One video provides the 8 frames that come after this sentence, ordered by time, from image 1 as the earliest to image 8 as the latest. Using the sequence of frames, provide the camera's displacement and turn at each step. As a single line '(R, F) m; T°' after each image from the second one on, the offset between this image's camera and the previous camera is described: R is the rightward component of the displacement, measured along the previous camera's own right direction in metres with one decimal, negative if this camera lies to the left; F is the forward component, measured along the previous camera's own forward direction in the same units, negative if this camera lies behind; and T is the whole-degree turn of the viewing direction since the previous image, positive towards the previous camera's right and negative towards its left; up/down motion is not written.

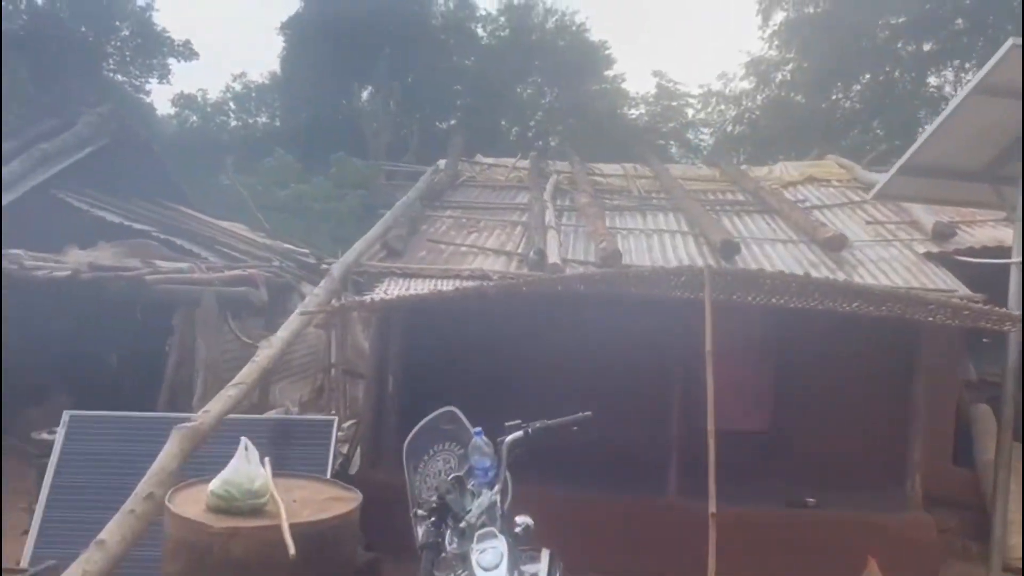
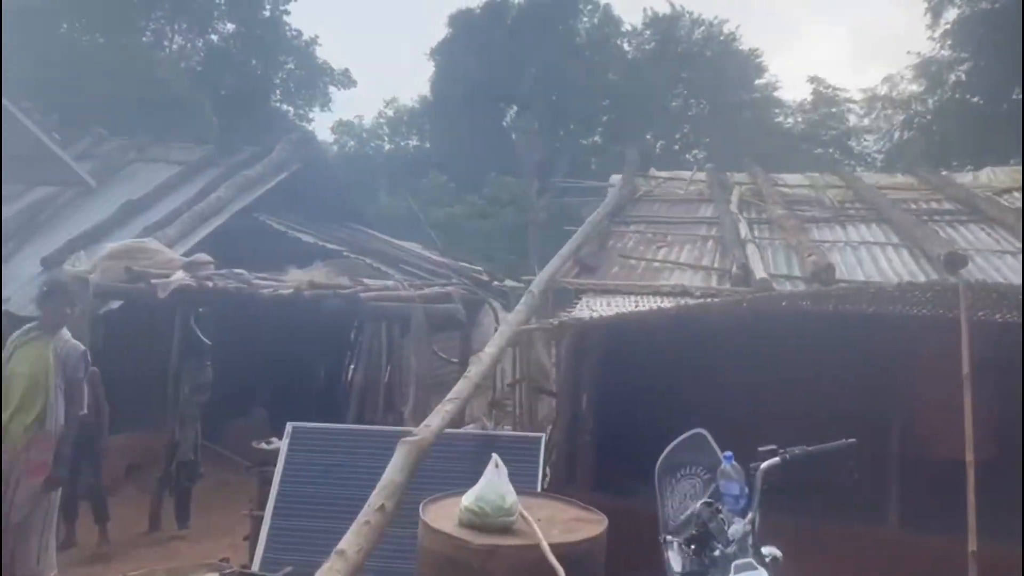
(-0.4, +0.1) m; -10°
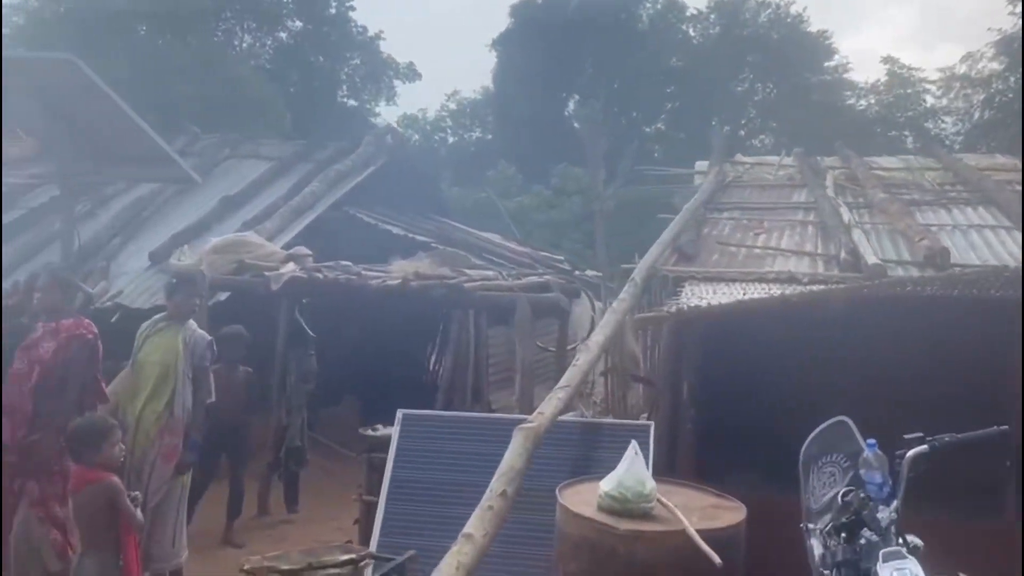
(-0.3, 0.0) m; -4°
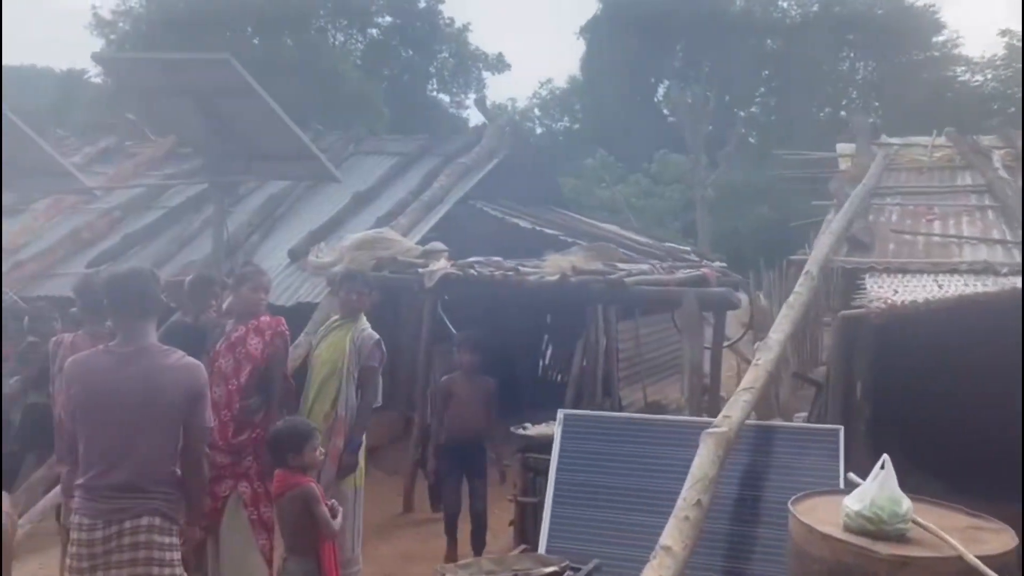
(-0.5, +0.2) m; -6°
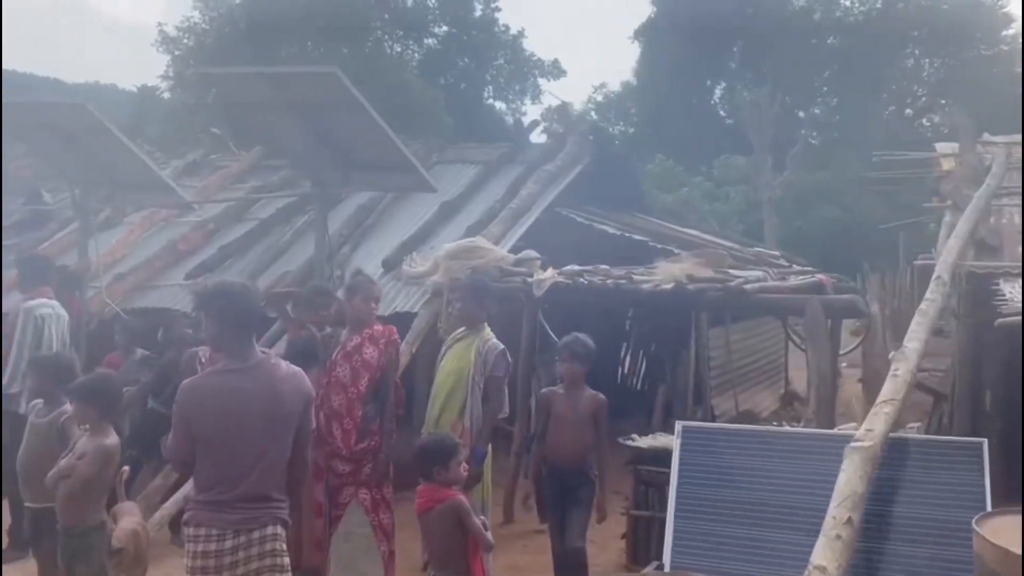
(-0.4, +0.1) m; -4°
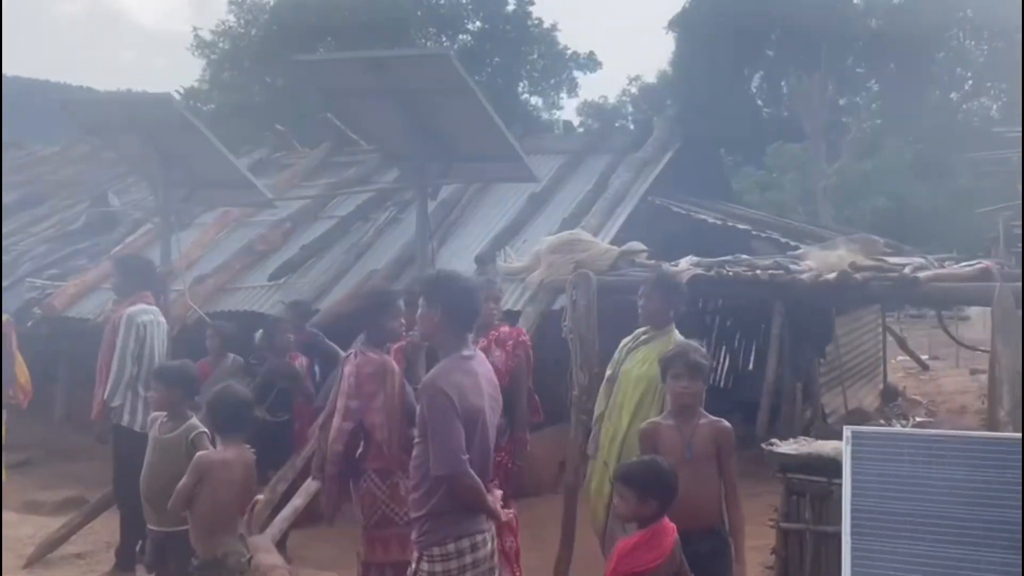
(-0.7, +0.5) m; -2°
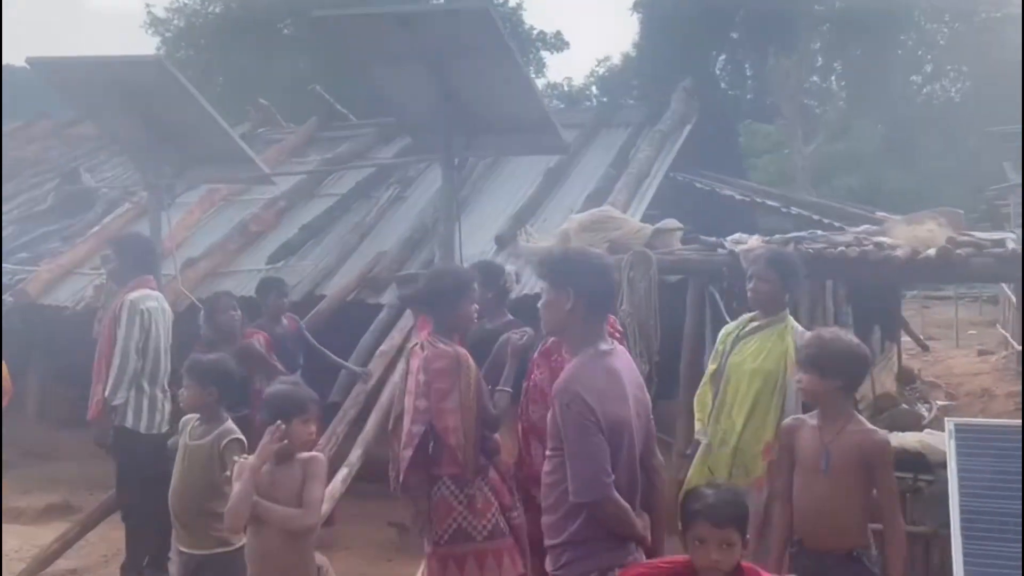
(-0.6, +0.6) m; +3°
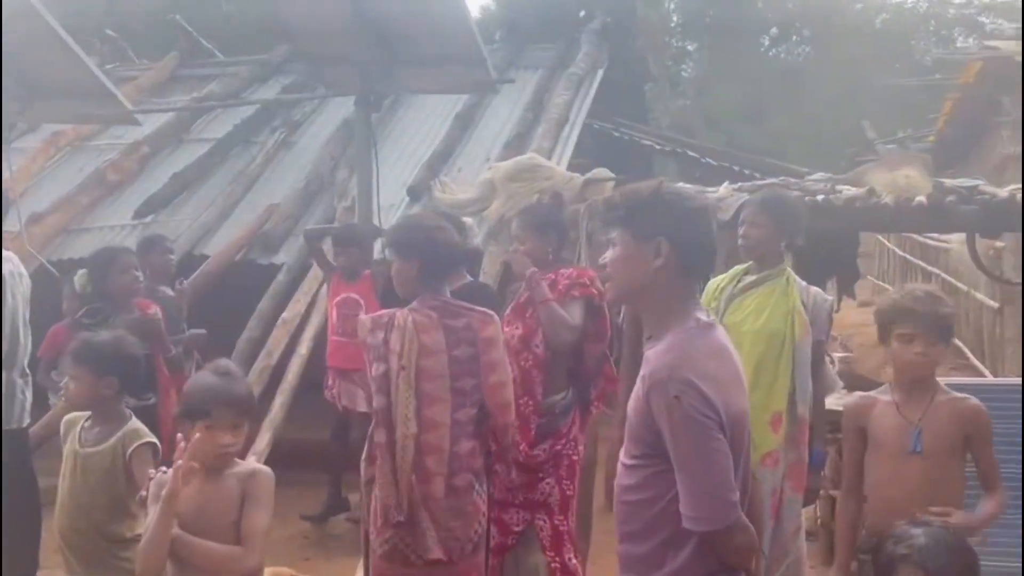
(-0.5, +0.7) m; +10°
